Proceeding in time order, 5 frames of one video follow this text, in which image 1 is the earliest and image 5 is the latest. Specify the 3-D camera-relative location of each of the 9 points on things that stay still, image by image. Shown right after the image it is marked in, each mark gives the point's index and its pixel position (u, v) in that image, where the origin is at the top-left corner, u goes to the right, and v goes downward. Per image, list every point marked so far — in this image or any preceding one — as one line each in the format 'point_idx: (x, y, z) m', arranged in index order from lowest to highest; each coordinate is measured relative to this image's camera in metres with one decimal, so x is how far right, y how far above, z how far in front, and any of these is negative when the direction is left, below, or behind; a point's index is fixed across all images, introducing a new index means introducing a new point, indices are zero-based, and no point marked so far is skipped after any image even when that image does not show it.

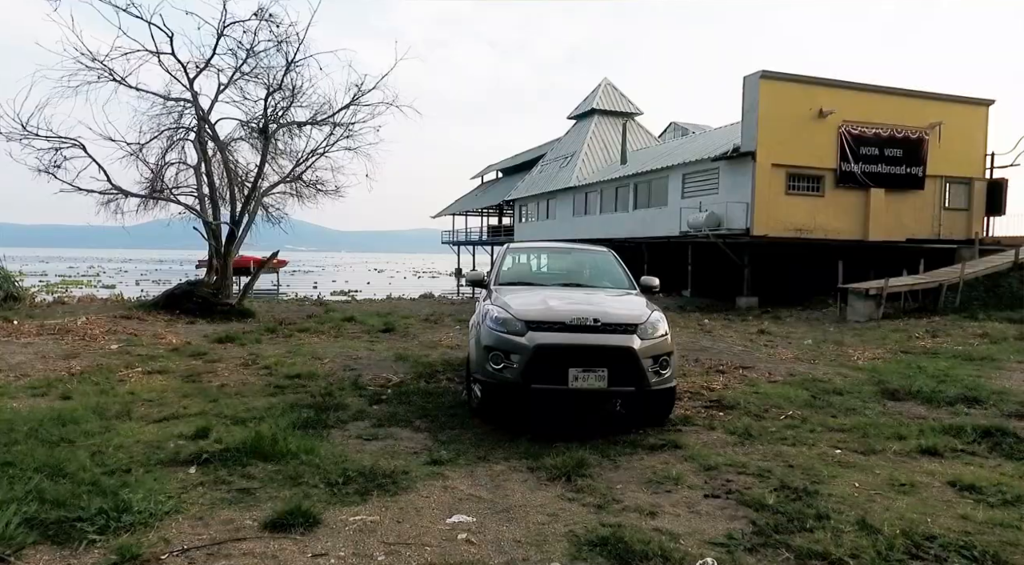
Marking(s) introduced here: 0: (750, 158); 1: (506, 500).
0: (+5.1, +2.7, +14.8) m
1: (0.0, -1.3, +4.1) m
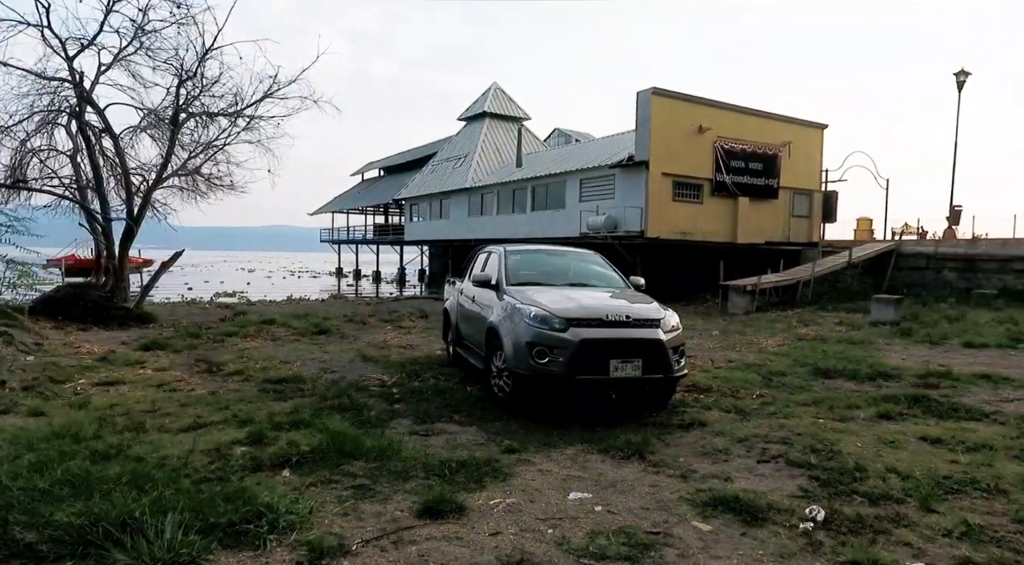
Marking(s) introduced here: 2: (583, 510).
0: (+3.1, +2.8, +16.2) m
1: (+0.6, -1.3, +4.6) m
2: (+0.4, -1.4, +4.0) m
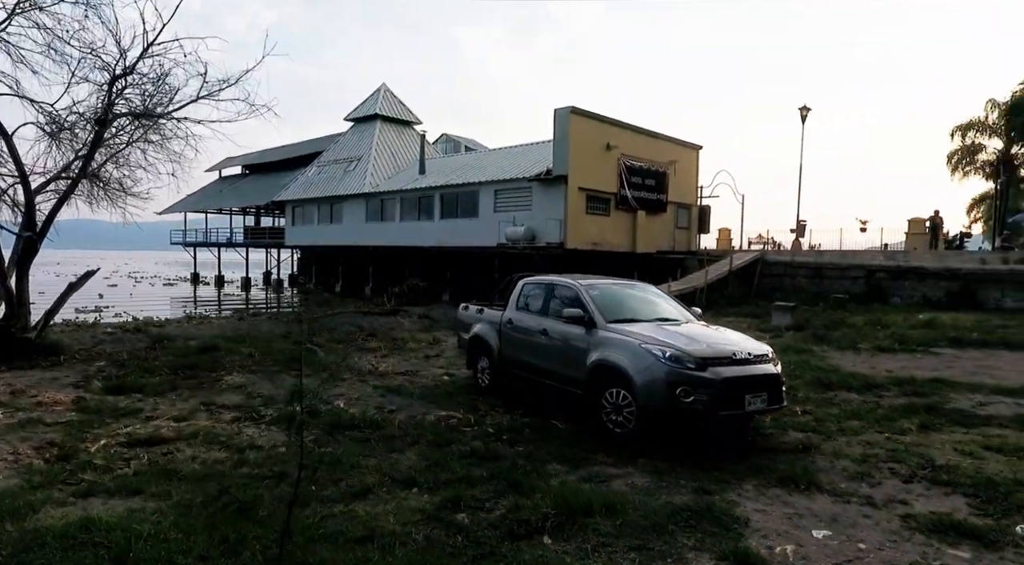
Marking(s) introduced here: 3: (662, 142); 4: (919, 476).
0: (+1.2, +2.5, +16.8) m
1: (+2.2, -1.7, +5.0) m
2: (+2.2, -1.7, +4.4) m
3: (+4.4, +4.2, +20.0) m
4: (+3.5, -1.6, +5.8) m
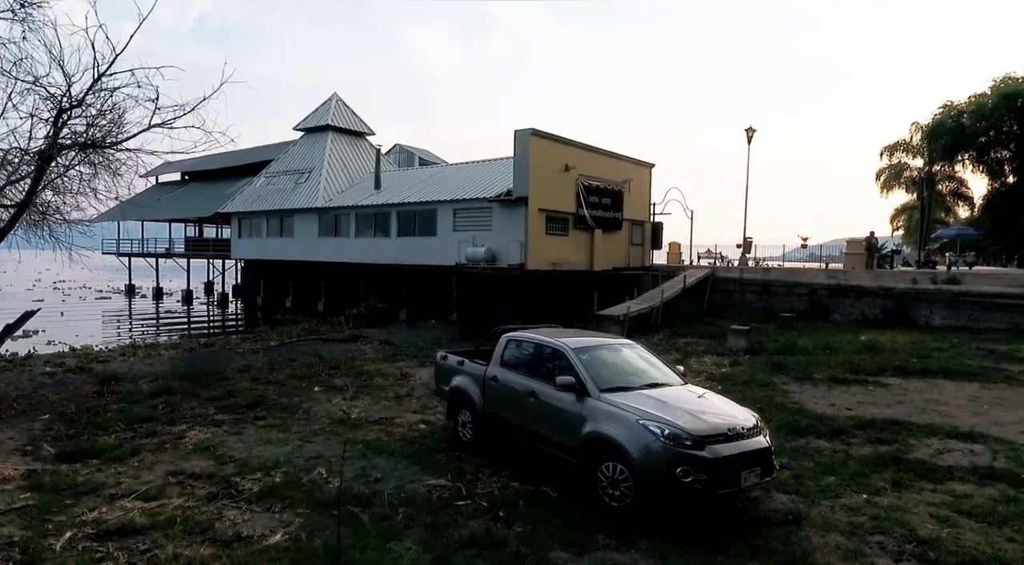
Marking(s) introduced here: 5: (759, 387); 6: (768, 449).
0: (+0.3, +2.0, +16.7) m
1: (+2.3, -2.5, +5.1) m
2: (+2.4, -2.5, +4.6) m
3: (+3.1, +3.7, +20.2) m
4: (+3.5, -2.4, +6.0) m
5: (+4.4, -1.9, +12.2) m
6: (+2.5, -1.6, +6.6) m
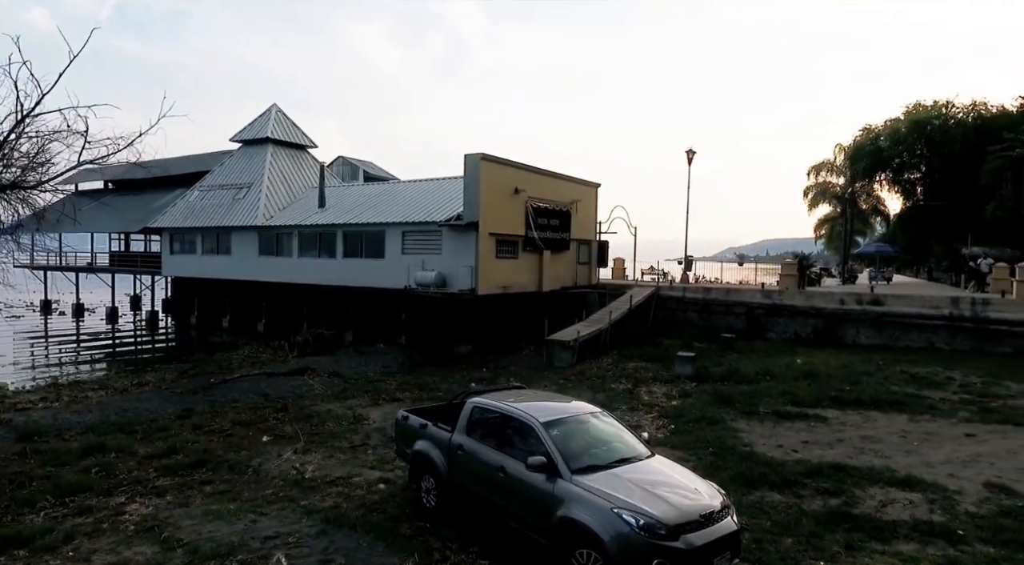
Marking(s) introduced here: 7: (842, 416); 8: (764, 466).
0: (-0.9, +1.4, +16.5) m
1: (+2.2, -3.3, +5.3) m
2: (+2.3, -3.4, +4.7) m
3: (+1.6, +3.1, +20.2) m
4: (+3.3, -3.3, +6.3) m
5: (+3.6, -2.6, +12.5) m
6: (+2.2, -2.5, +6.7) m
7: (+6.6, -2.7, +13.6) m
8: (+3.9, -2.8, +10.4) m
